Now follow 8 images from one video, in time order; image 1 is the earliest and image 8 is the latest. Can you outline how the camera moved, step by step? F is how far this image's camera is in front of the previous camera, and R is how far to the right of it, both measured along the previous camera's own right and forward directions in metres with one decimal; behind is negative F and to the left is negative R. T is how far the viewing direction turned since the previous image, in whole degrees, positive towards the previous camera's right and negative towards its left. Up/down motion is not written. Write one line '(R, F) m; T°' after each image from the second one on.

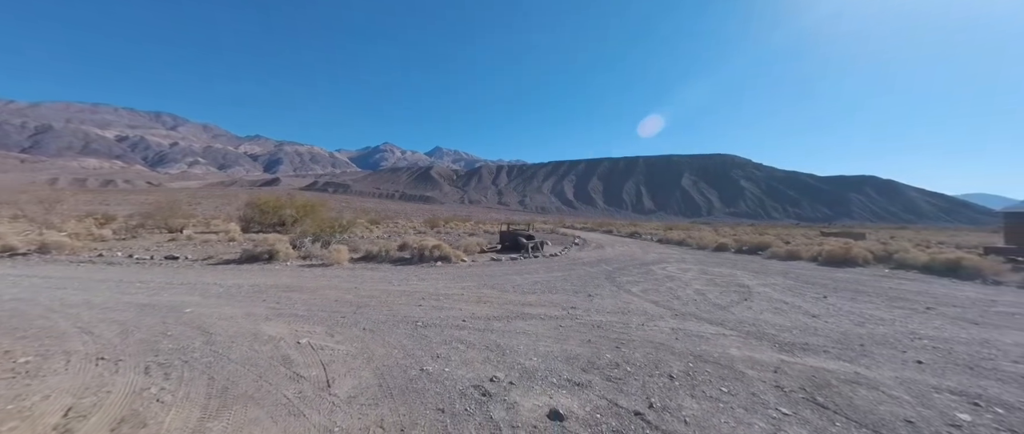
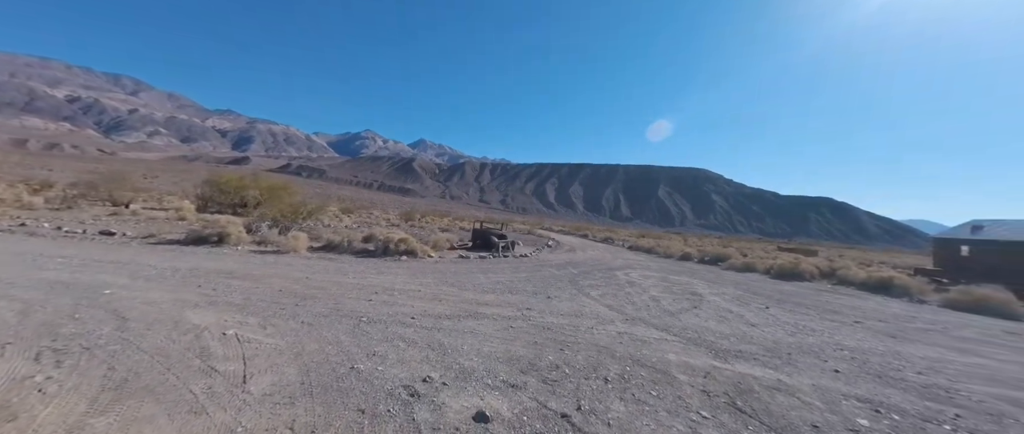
(+0.5, +0.1) m; +4°
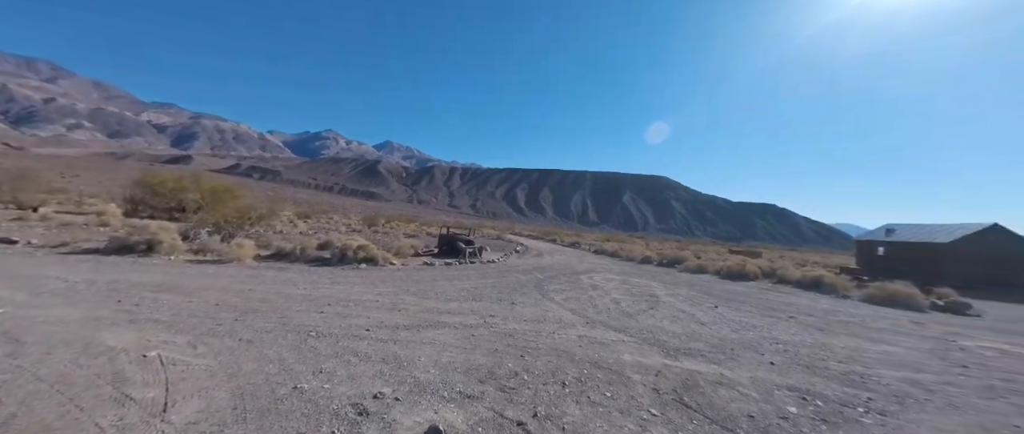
(+0.2, 0.0) m; +6°
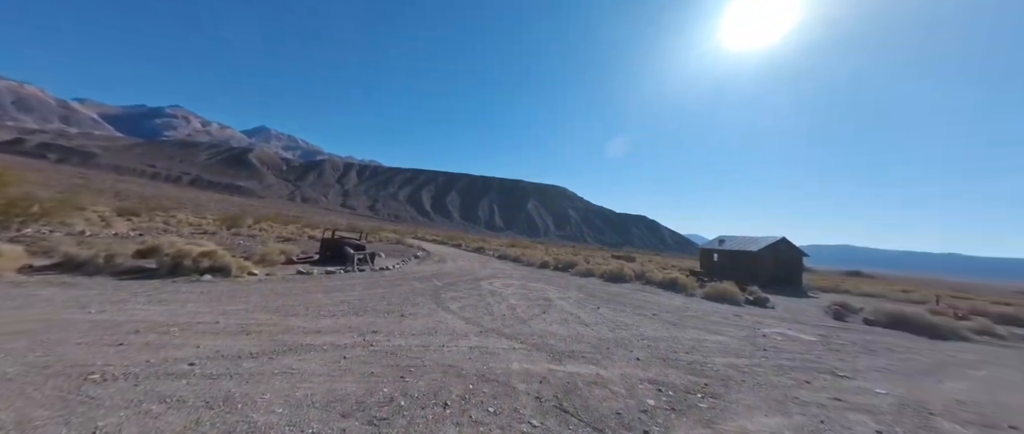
(+0.4, +0.3) m; +17°
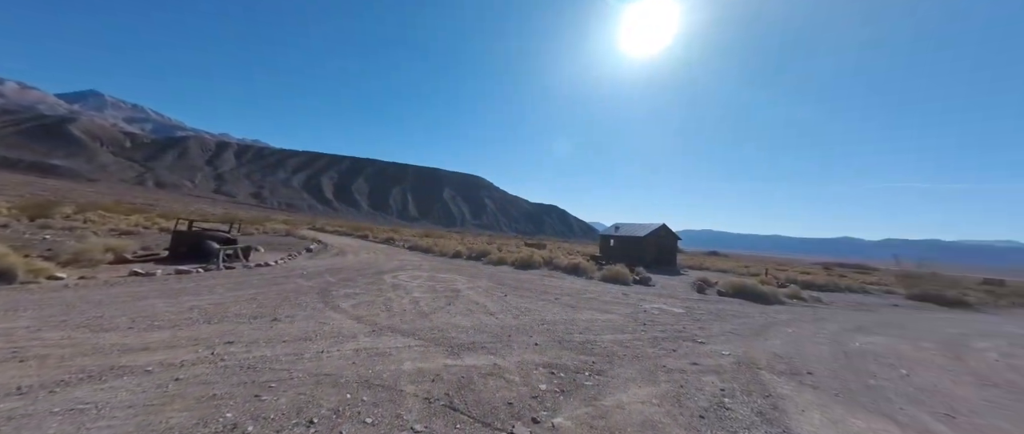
(+0.5, +0.3) m; +15°
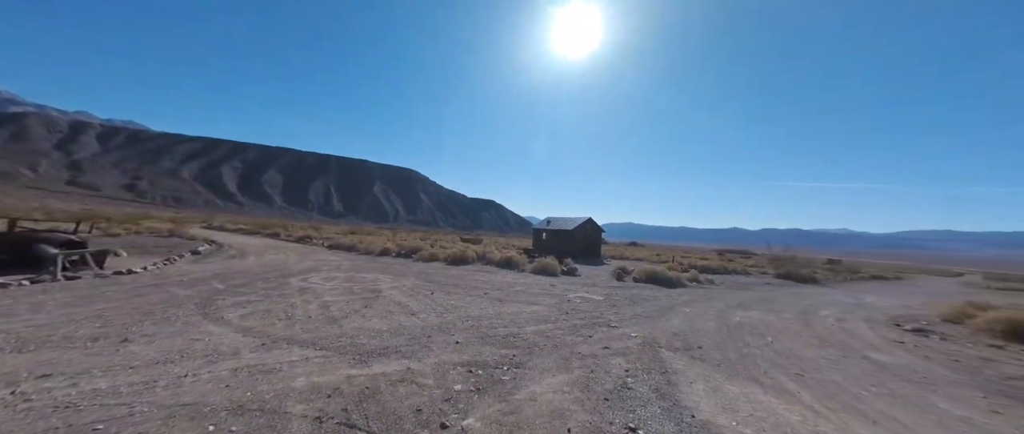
(+0.4, +0.2) m; +11°
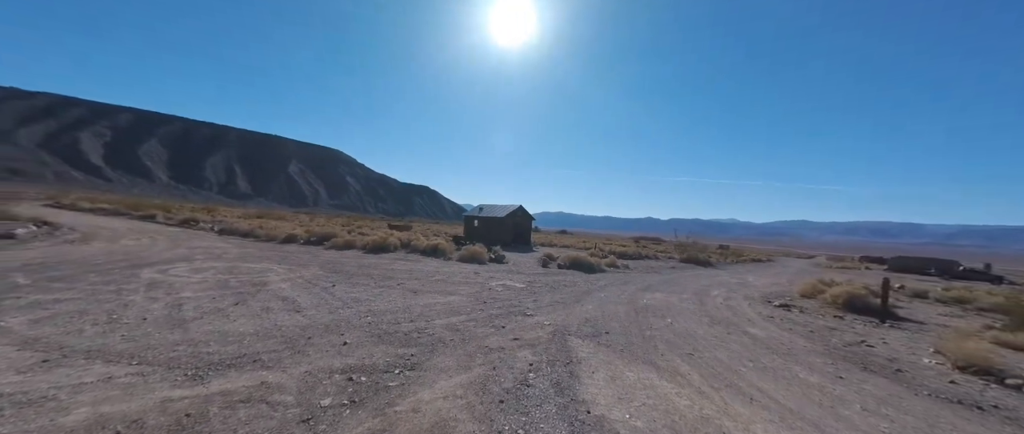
(+0.7, +0.7) m; +11°
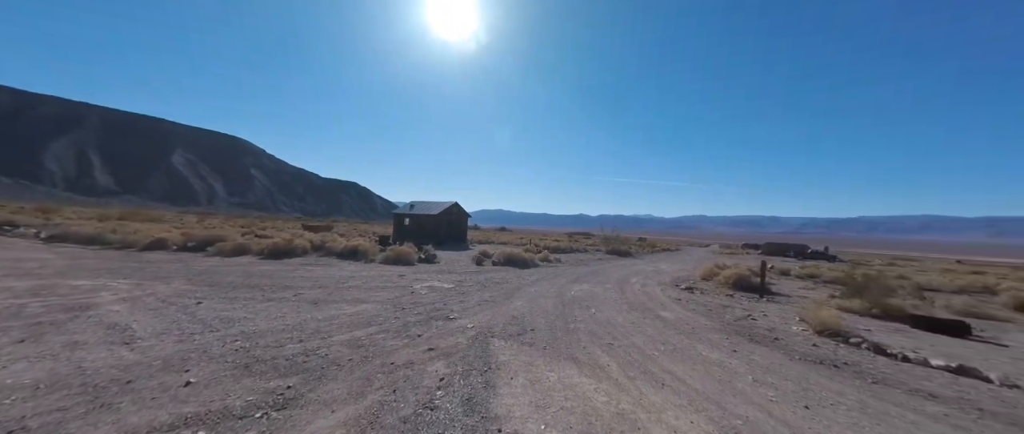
(+0.5, +0.7) m; +12°
